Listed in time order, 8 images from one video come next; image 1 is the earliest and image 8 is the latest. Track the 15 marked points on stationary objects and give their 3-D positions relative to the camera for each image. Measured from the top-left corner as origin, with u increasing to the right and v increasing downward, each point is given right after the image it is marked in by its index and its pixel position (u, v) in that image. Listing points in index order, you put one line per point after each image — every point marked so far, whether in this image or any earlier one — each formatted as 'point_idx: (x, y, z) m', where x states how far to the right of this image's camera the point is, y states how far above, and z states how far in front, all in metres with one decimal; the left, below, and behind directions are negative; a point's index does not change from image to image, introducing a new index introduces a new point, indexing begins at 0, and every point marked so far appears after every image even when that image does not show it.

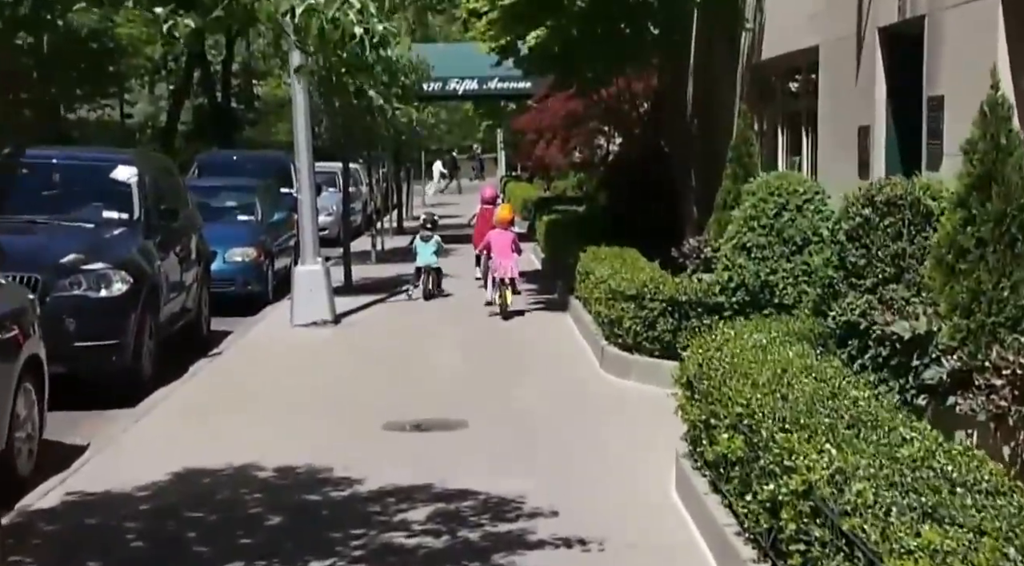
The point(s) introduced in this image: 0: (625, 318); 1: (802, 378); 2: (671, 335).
0: (+0.9, -0.3, +9.7) m
1: (+1.2, -0.4, +5.0) m
2: (+1.2, -0.4, +9.3) m
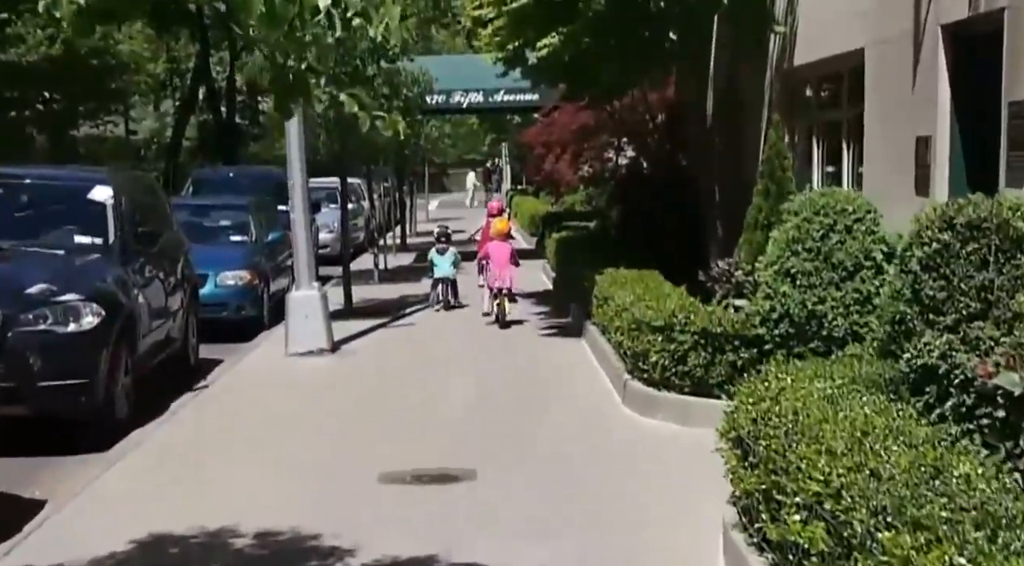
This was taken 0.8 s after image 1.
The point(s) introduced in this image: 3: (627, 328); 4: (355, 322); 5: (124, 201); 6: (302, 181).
0: (+1.0, -0.5, +8.7) m
1: (+1.2, -0.5, +4.0) m
2: (+1.3, -0.6, +8.3) m
3: (+0.9, -0.3, +9.3) m
4: (-2.0, -0.5, +15.6) m
5: (-3.0, +0.6, +9.7) m
6: (-2.1, +1.0, +12.5) m
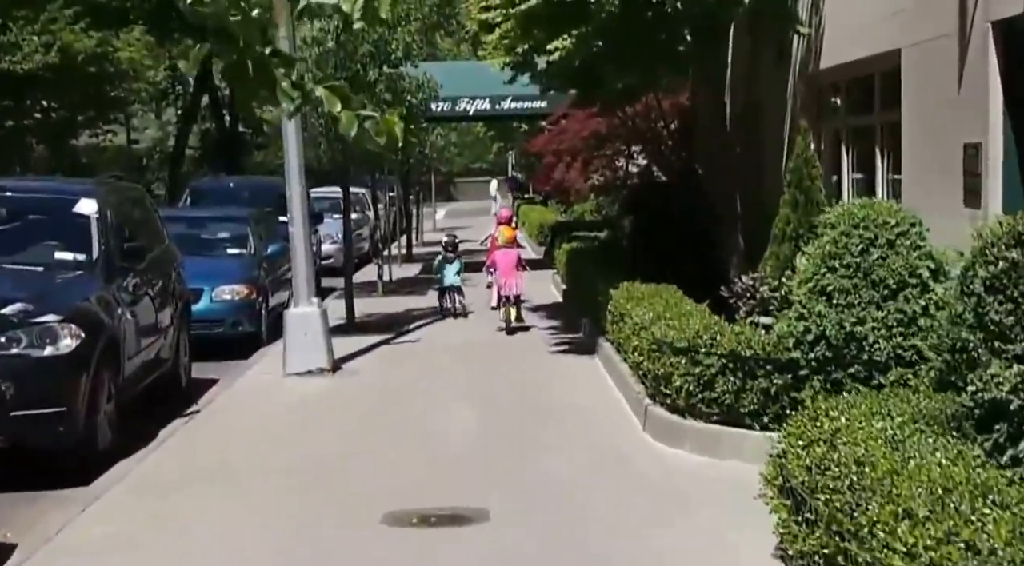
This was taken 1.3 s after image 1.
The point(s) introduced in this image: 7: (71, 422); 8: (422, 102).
0: (+1.1, -0.6, +8.1) m
1: (+1.3, -0.6, +3.4) m
2: (+1.4, -0.7, +7.7) m
3: (+1.0, -0.5, +8.7) m
4: (-1.9, -0.7, +15.0) m
5: (-3.0, +0.5, +9.1) m
6: (-2.0, +0.9, +11.9) m
7: (-2.6, -0.8, +7.3) m
8: (-1.4, +2.8, +18.9) m
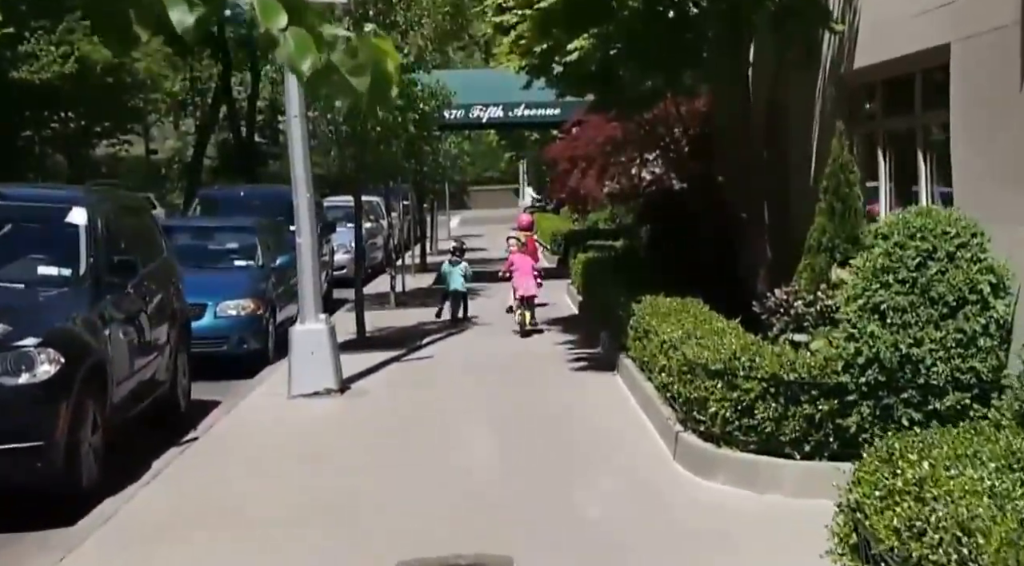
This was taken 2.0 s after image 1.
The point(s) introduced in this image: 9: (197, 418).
0: (+1.2, -0.7, +7.4) m
1: (+1.4, -0.7, +2.8) m
2: (+1.5, -0.8, +7.0) m
3: (+1.1, -0.6, +8.1) m
4: (-1.7, -0.8, +14.4) m
5: (-2.8, +0.4, +8.5) m
6: (-1.9, +0.7, +11.3) m
7: (-2.5, -1.0, +6.7) m
8: (-1.1, +2.6, +18.3) m
9: (-2.7, -1.2, +10.7) m
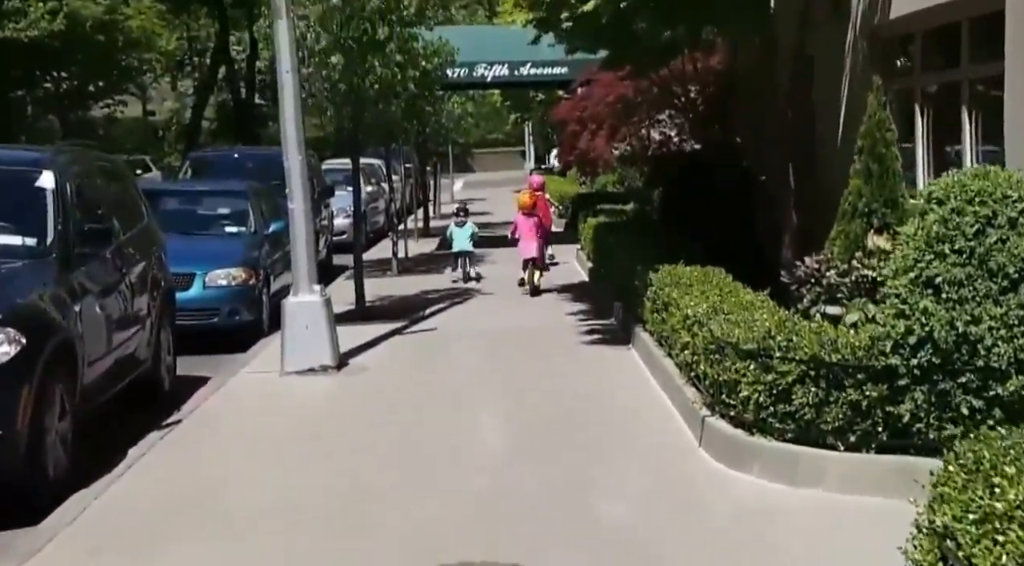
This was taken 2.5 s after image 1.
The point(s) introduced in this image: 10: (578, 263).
0: (+1.2, -0.5, +6.7) m
1: (+1.4, -0.7, +2.1) m
2: (+1.5, -0.7, +6.3) m
3: (+1.1, -0.4, +7.4) m
4: (-1.6, -0.5, +13.7) m
5: (-2.8, +0.6, +7.8) m
6: (-1.8, +1.0, +10.6) m
7: (-2.5, -0.8, +6.0) m
8: (-1.1, +3.1, +17.5) m
9: (-2.7, -0.9, +10.0) m
10: (+1.0, +0.3, +19.6) m
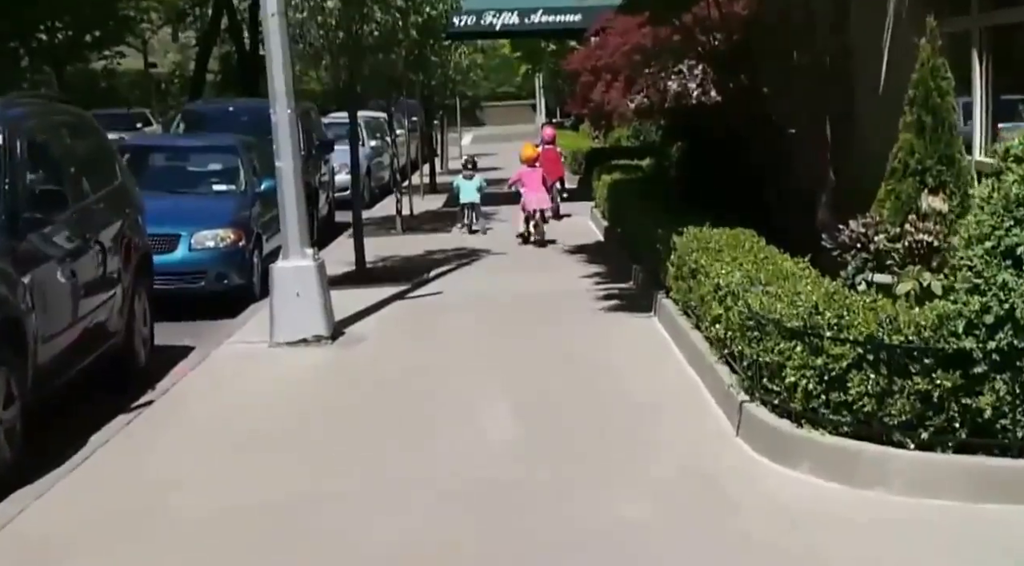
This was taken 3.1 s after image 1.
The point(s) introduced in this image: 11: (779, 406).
0: (+1.3, -0.4, +5.9) m
1: (+1.4, -0.7, +1.2) m
2: (+1.6, -0.5, +5.5) m
3: (+1.2, -0.2, +6.5) m
4: (-1.5, -0.1, +12.9) m
5: (-2.7, +0.8, +6.9) m
6: (-1.7, +1.3, +9.7) m
7: (-2.4, -0.7, +5.2) m
8: (-0.9, +3.6, +16.5) m
9: (-2.6, -0.7, +9.2) m
10: (+1.2, +0.9, +18.7) m
11: (+1.3, -0.6, +6.2) m
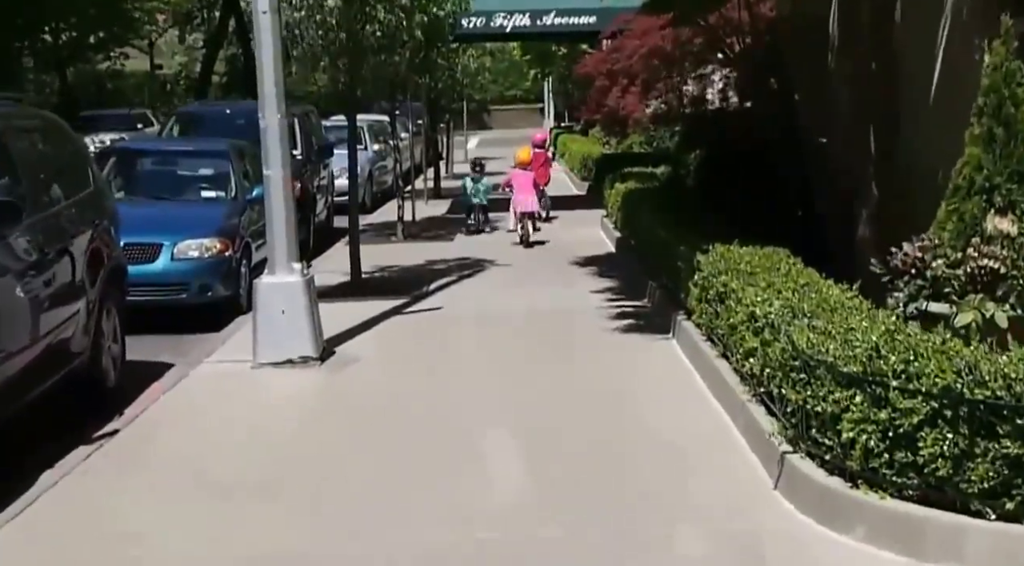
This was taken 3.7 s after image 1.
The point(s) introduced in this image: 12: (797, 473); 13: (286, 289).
0: (+1.3, -0.5, +5.0) m
1: (+1.4, -0.8, +0.3) m
2: (+1.6, -0.7, +4.6) m
3: (+1.2, -0.4, +5.6) m
4: (-1.4, -0.2, +12.0) m
5: (-2.7, +0.7, +6.0) m
6: (-1.7, +1.2, +8.8) m
7: (-2.4, -0.8, +4.3) m
8: (-0.8, +3.5, +15.7) m
9: (-2.6, -0.8, +8.4) m
10: (+1.3, +0.7, +17.8) m
11: (+1.3, -0.7, +5.3) m
12: (+1.2, -0.8, +5.5) m
13: (-1.6, 0.0, +8.8) m
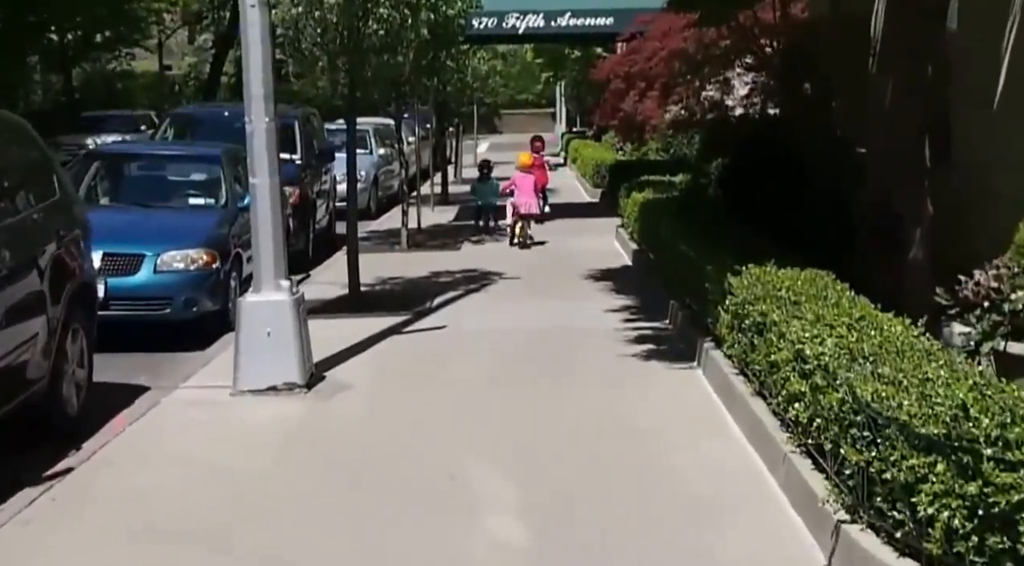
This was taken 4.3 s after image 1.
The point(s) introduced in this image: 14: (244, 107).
0: (+1.4, -0.7, +4.1) m
1: (+1.4, -1.0, -0.6) m
2: (+1.7, -0.8, +3.7) m
3: (+1.3, -0.5, +4.7) m
4: (-1.3, -0.3, +11.1) m
5: (-2.6, +0.6, +5.2) m
6: (-1.6, +1.1, +8.0) m
7: (-2.4, -0.9, +3.5) m
8: (-0.6, +3.3, +14.8) m
9: (-2.5, -0.9, +7.5) m
10: (+1.4, +0.5, +16.9) m
11: (+1.4, -0.9, +4.4) m
12: (+1.3, -1.0, +4.6) m
13: (-1.5, -0.2, +7.9) m
14: (-1.7, +1.2, +7.9) m
